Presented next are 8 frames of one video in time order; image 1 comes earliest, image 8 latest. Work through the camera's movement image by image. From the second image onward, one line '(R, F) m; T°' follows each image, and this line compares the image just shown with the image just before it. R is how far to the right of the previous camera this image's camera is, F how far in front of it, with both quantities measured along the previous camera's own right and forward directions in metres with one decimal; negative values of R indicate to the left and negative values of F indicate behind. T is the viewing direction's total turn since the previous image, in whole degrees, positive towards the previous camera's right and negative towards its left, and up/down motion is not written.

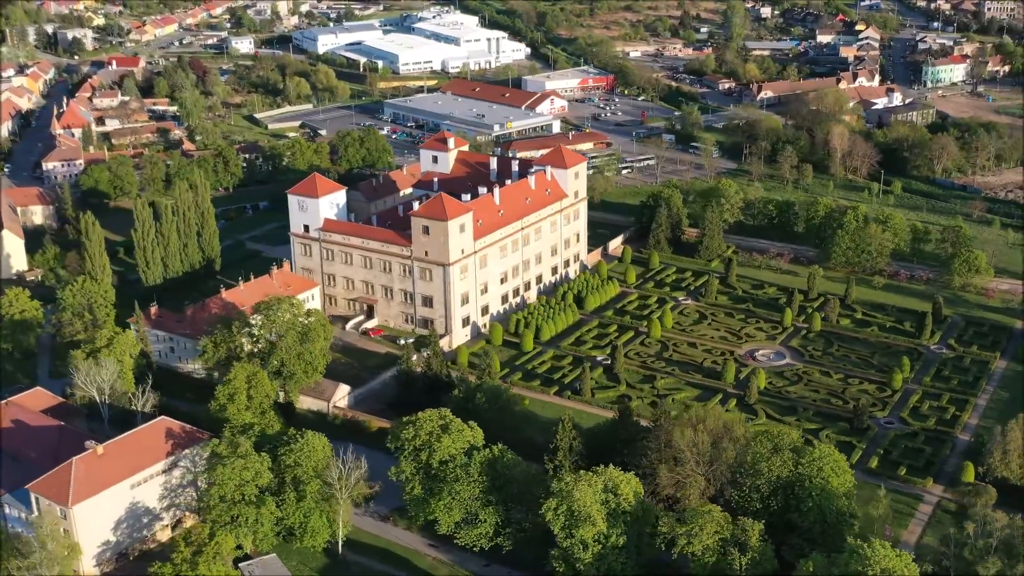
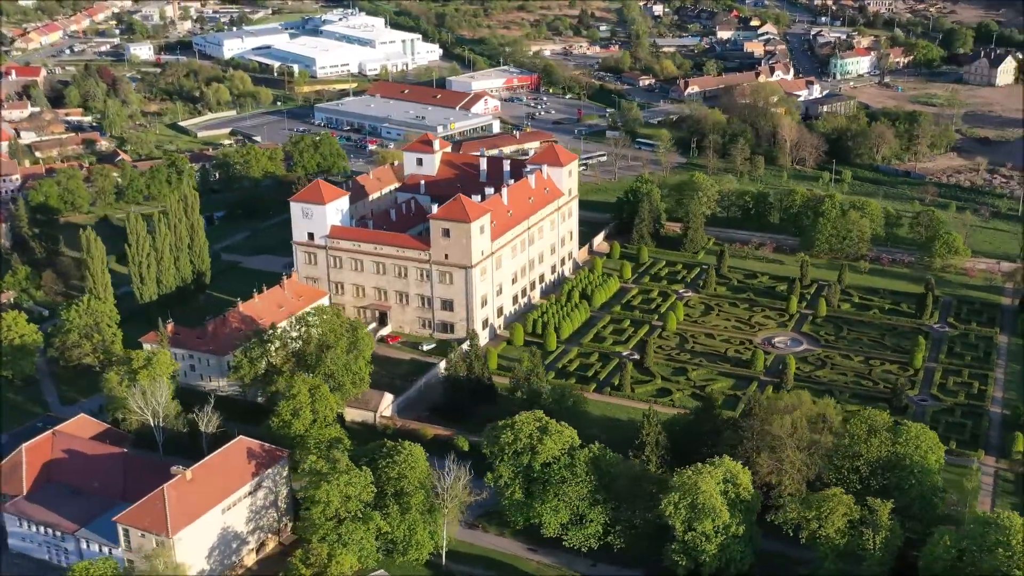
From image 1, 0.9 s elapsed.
(-8.2, +0.6) m; +9°
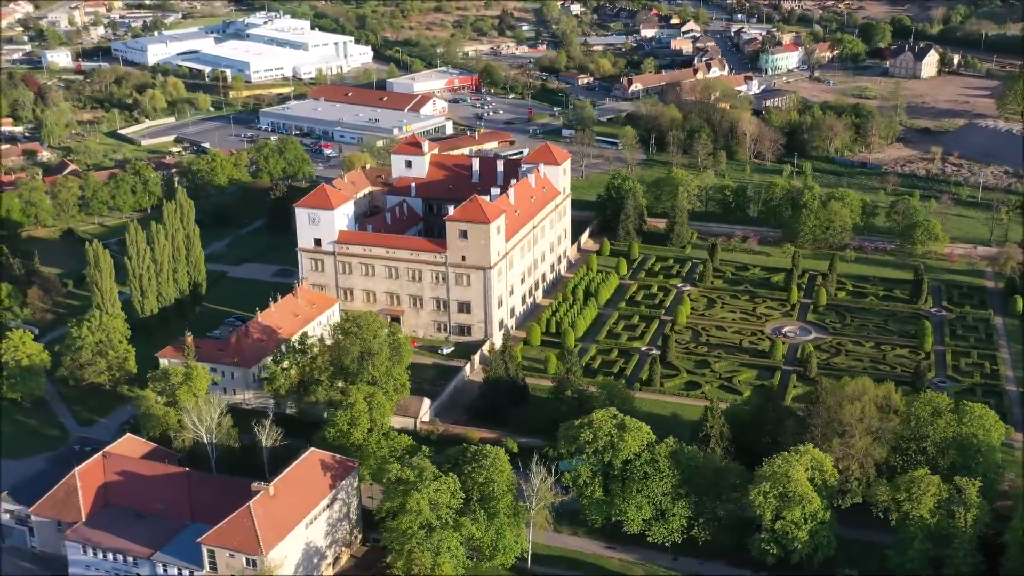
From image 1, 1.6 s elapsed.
(-6.5, +0.5) m; +7°
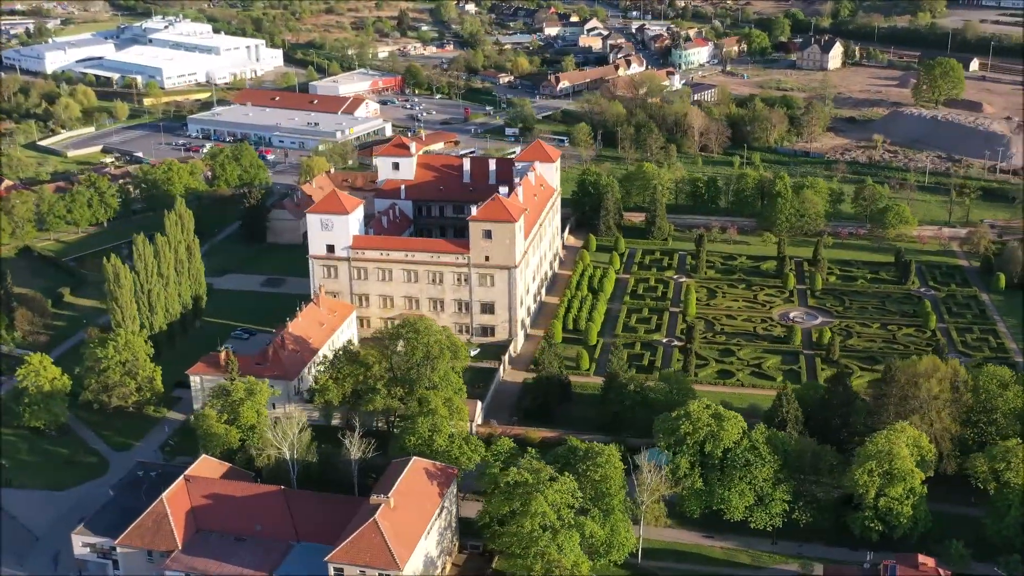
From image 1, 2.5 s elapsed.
(-8.3, +0.9) m; +9°
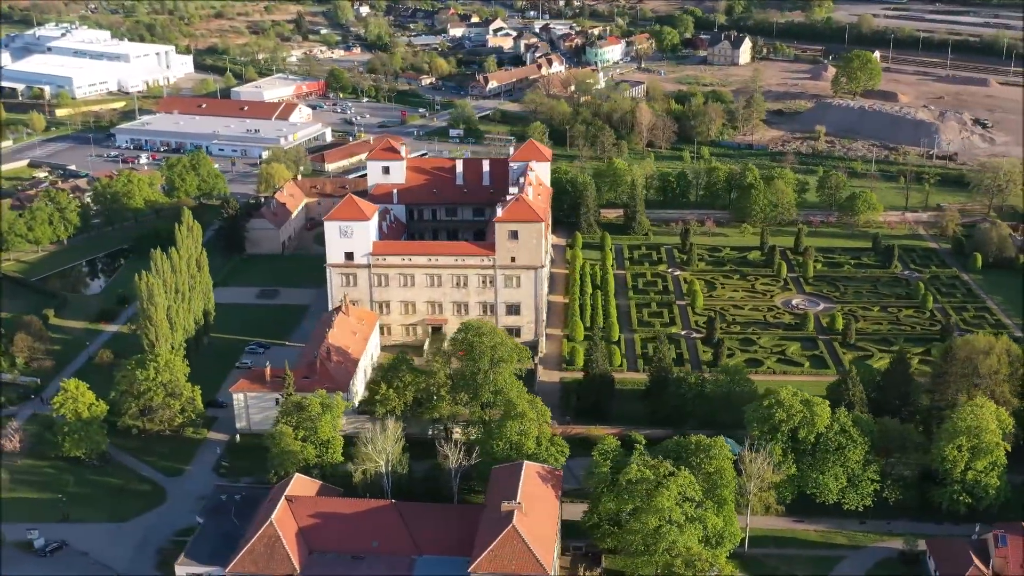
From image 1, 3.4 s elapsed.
(-8.3, +1.0) m; +9°
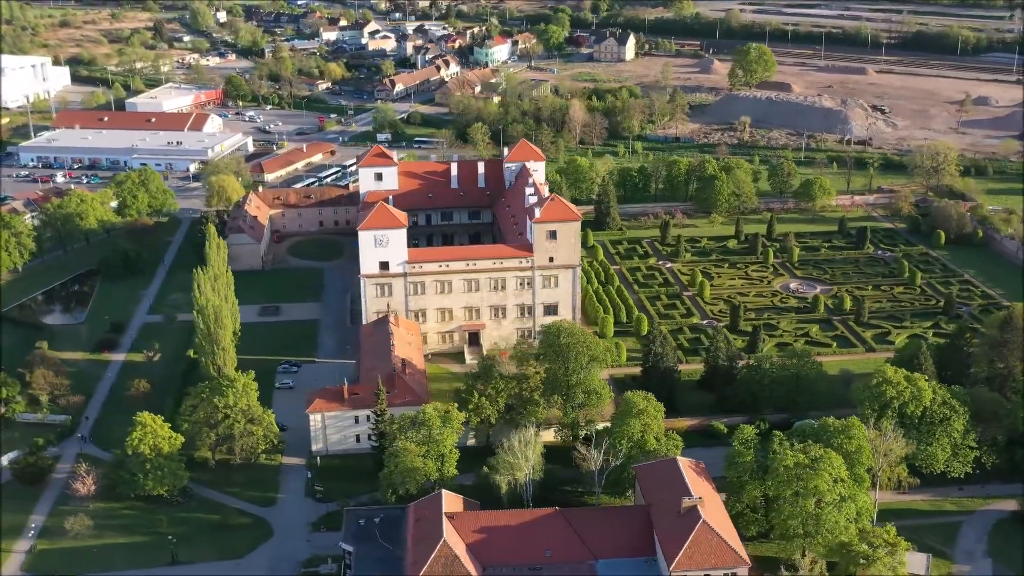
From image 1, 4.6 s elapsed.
(-10.9, +1.7) m; +12°
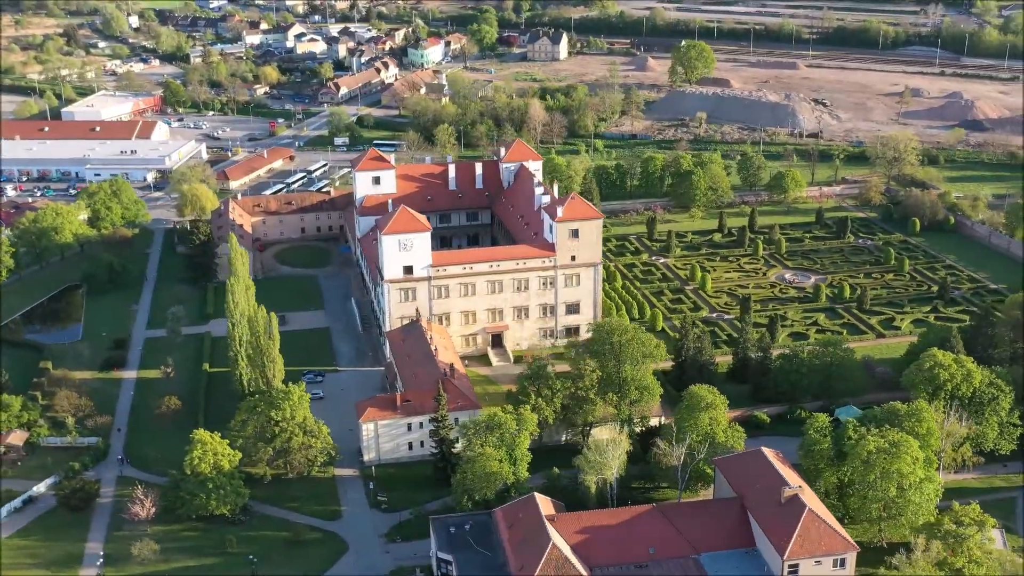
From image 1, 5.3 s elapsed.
(-6.3, +0.9) m; +7°
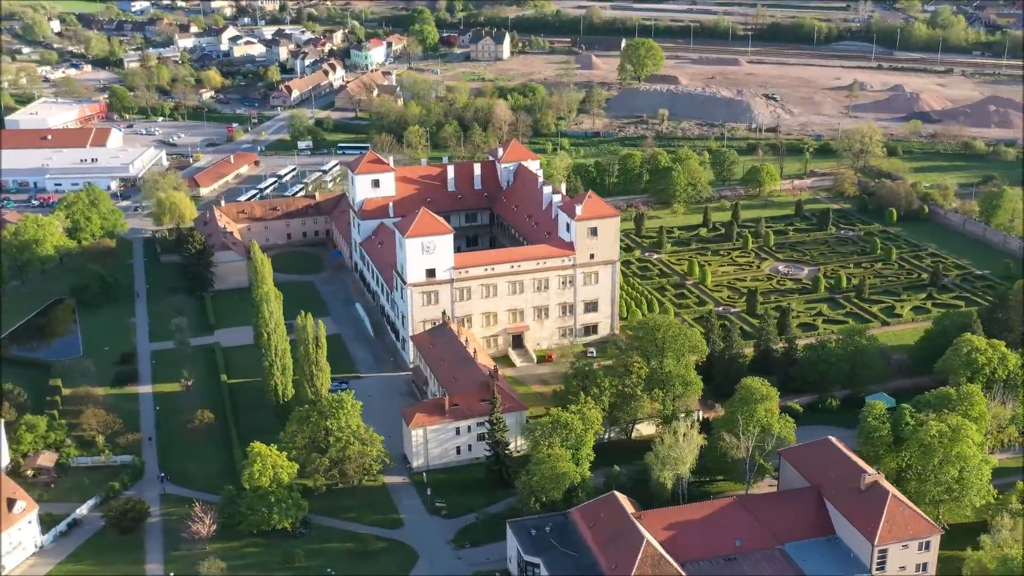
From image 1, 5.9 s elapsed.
(-5.2, +0.9) m; +6°
